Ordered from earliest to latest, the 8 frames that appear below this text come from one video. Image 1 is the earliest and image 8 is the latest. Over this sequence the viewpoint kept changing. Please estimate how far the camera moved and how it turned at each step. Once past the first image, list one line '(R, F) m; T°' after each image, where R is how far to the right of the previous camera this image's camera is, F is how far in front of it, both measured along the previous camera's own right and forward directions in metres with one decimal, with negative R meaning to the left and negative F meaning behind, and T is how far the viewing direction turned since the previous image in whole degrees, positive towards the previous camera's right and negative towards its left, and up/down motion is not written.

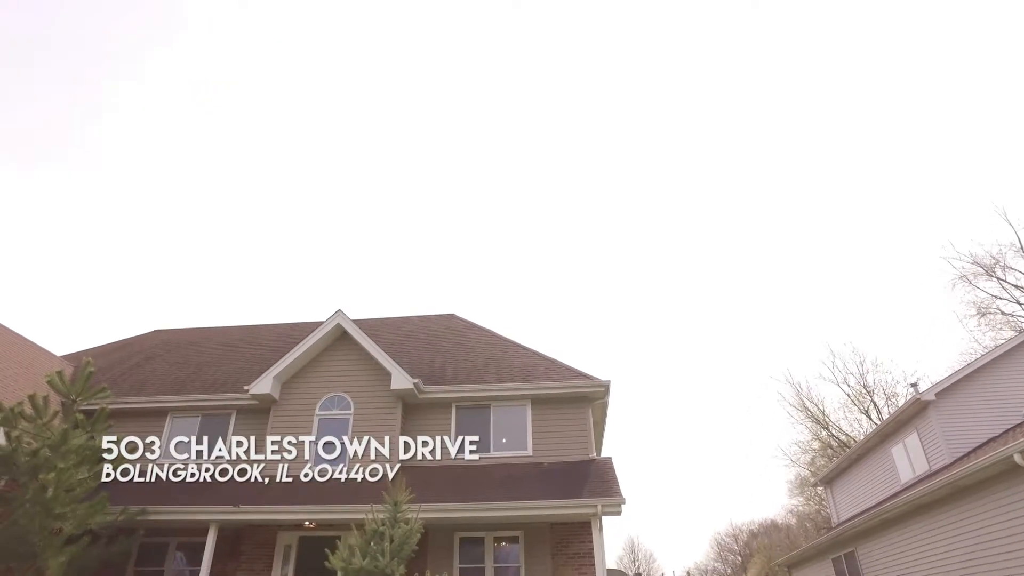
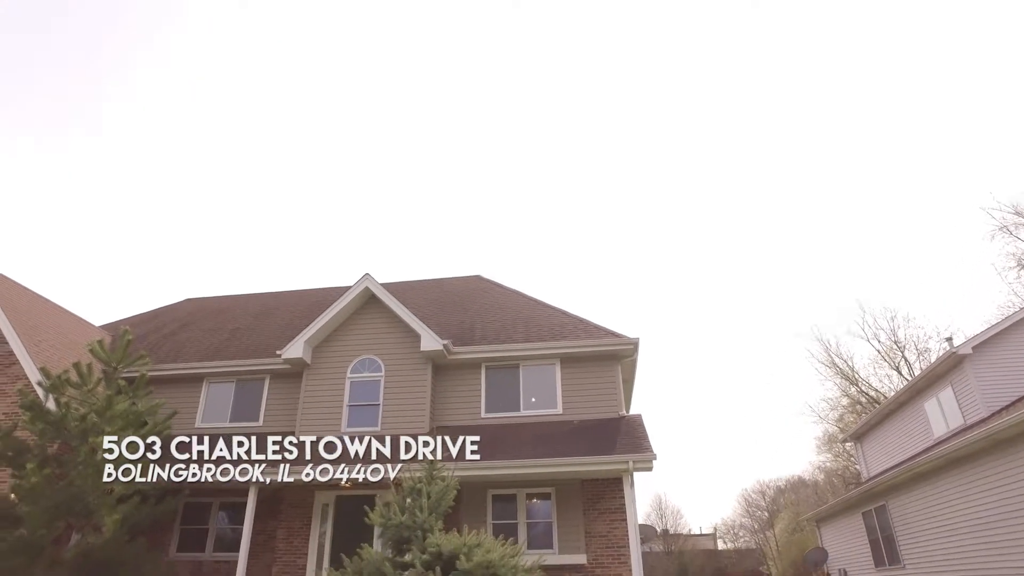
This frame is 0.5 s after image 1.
(-0.1, 0.0) m; -2°
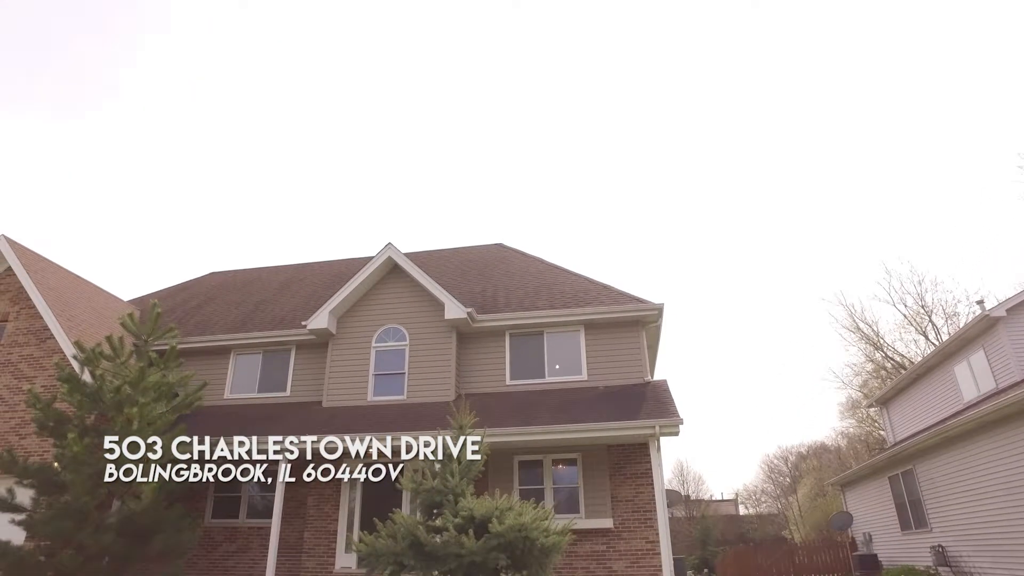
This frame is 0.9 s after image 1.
(-0.1, +0.1) m; -2°
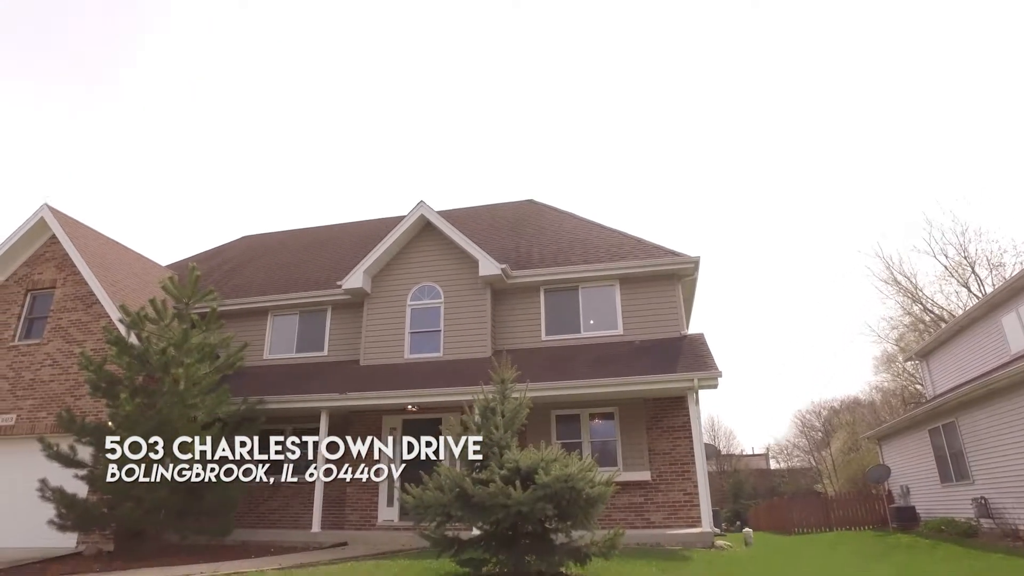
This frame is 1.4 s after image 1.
(-0.2, +0.1) m; -2°
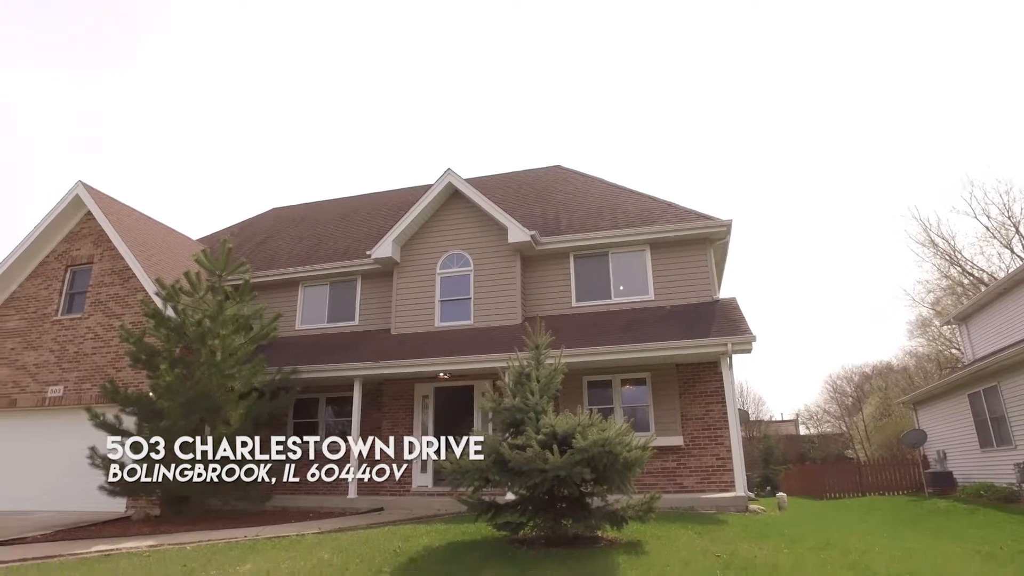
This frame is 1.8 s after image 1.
(-0.1, +0.1) m; -2°
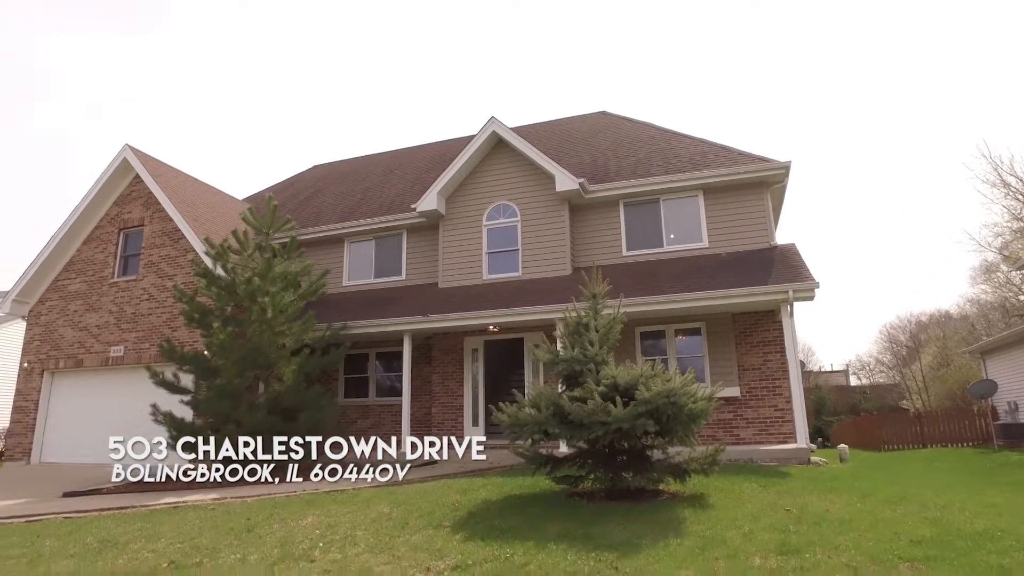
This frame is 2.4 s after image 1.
(-0.2, +0.3) m; -4°
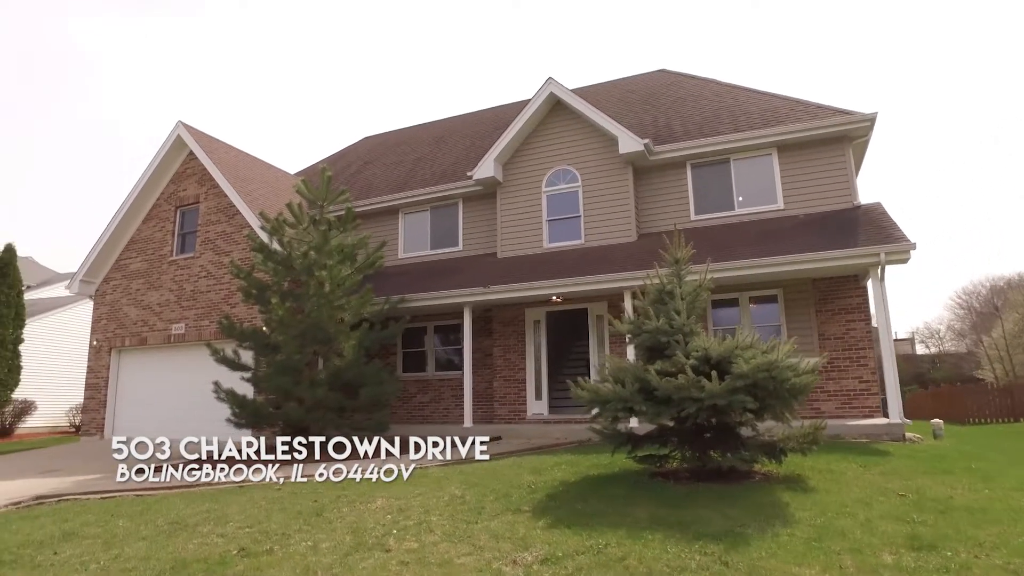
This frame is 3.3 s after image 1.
(-0.3, +0.5) m; -4°
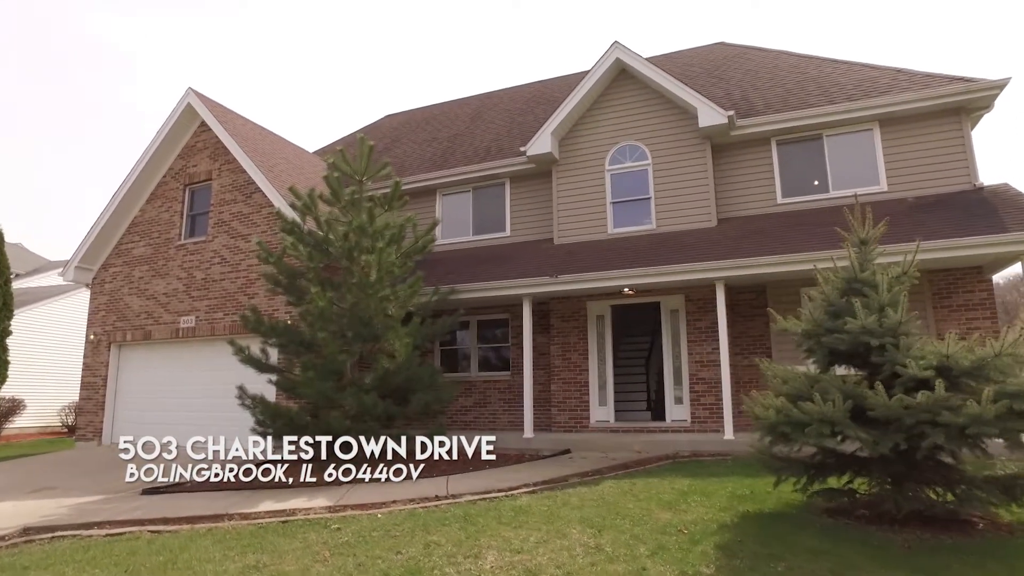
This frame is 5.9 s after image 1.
(-1.2, +1.7) m; +1°
